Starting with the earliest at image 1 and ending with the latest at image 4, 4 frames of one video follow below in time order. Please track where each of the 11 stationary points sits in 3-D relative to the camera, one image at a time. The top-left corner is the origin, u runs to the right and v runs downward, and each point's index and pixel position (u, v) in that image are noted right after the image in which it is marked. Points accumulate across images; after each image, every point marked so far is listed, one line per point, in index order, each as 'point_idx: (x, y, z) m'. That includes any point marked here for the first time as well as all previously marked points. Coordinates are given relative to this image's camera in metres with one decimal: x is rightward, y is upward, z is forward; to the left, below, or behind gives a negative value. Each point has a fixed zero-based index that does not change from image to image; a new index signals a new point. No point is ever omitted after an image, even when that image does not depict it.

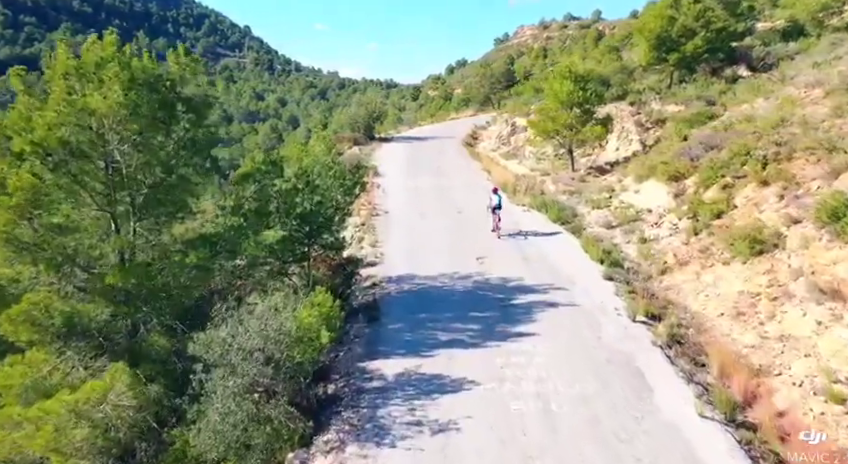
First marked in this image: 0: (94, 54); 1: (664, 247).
0: (-4.9, +2.7, +9.9) m
1: (+5.9, -0.4, +16.1) m
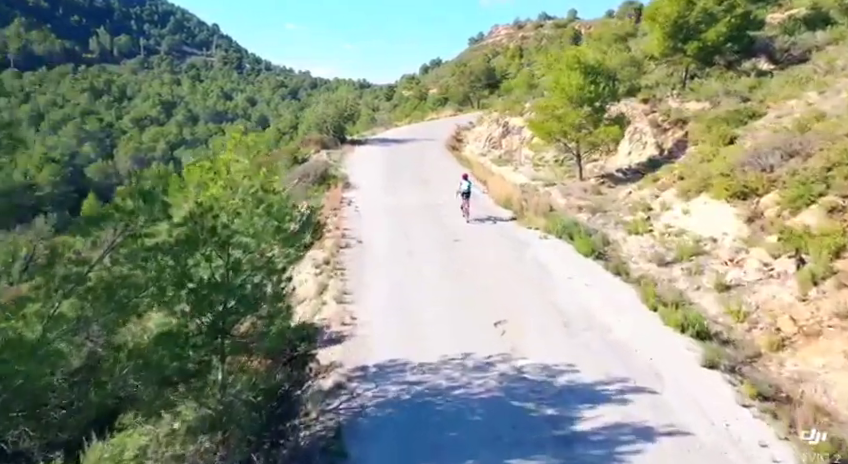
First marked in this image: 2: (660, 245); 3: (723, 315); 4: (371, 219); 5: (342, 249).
0: (-4.9, +1.8, +4.5) m
1: (+5.7, -1.2, +11.1) m
2: (+5.4, -0.3, +15.2) m
3: (+5.0, -1.4, +11.1) m
4: (-1.5, +0.3, +18.8) m
5: (-1.9, -0.4, +15.4) m
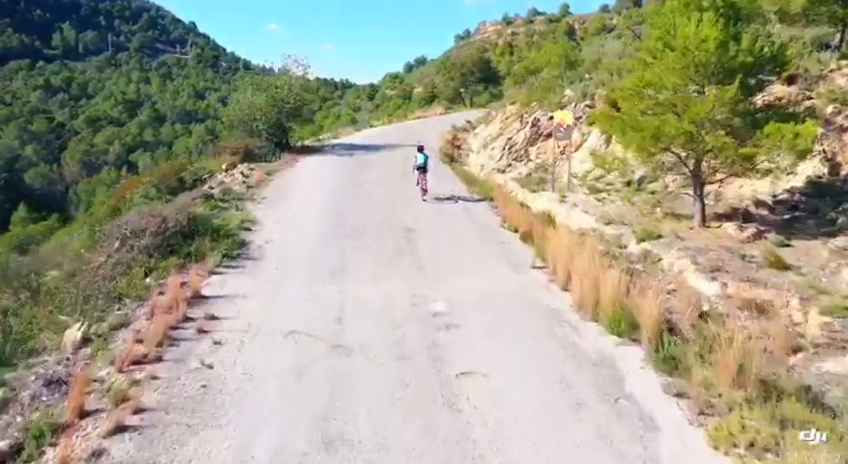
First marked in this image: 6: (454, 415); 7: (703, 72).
0: (-4.7, -0.2, -8.9) m
1: (+5.7, -3.1, -2.0) m
2: (+5.3, -2.3, +2.1) m
3: (+5.0, -3.4, -2.0) m
4: (-1.7, -1.7, +5.5) m
5: (-2.0, -2.4, +2.2) m
6: (+0.3, -1.6, +6.1) m
7: (+5.6, +3.2, +13.2) m
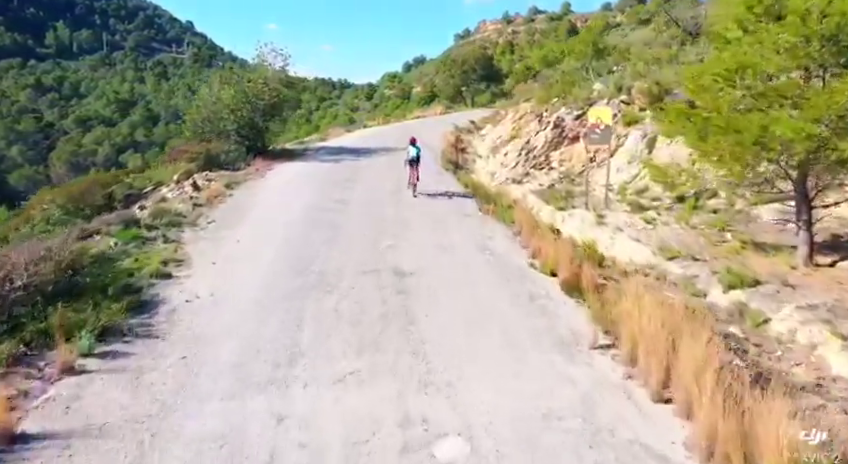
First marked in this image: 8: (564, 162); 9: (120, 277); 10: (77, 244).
0: (-4.7, -0.8, -13.0) m
1: (+5.7, -3.8, -6.1) m
2: (+5.3, -2.9, -2.1) m
3: (+5.0, -4.0, -6.2) m
4: (-1.7, -2.3, +1.4) m
5: (-2.0, -3.1, -2.0) m
6: (+0.3, -2.3, +2.0) m
7: (+5.6, +2.5, +9.1) m
8: (+3.8, +2.1, +18.3) m
9: (-3.9, -0.5, +8.6) m
10: (-4.9, -0.1, +9.3) m
